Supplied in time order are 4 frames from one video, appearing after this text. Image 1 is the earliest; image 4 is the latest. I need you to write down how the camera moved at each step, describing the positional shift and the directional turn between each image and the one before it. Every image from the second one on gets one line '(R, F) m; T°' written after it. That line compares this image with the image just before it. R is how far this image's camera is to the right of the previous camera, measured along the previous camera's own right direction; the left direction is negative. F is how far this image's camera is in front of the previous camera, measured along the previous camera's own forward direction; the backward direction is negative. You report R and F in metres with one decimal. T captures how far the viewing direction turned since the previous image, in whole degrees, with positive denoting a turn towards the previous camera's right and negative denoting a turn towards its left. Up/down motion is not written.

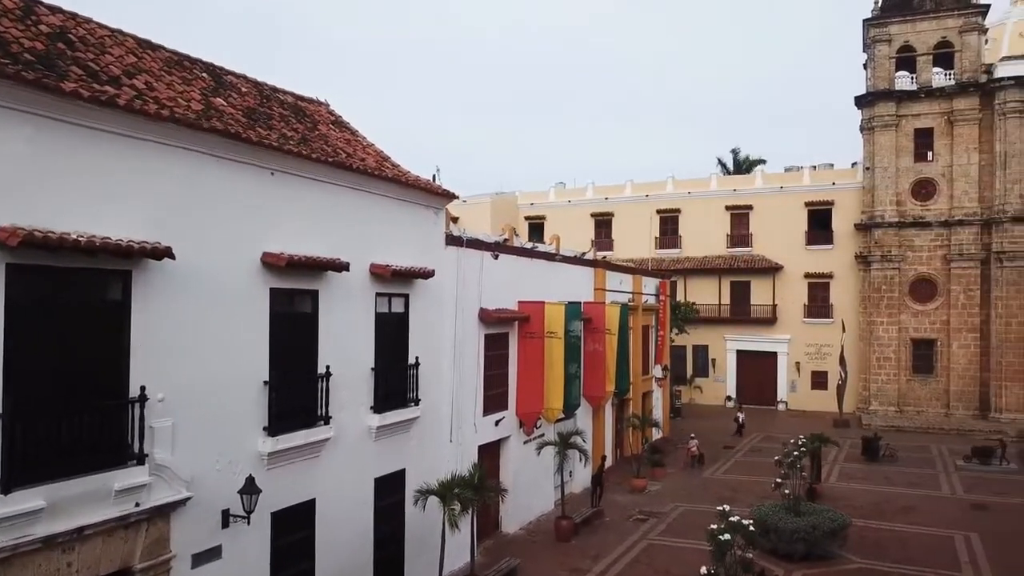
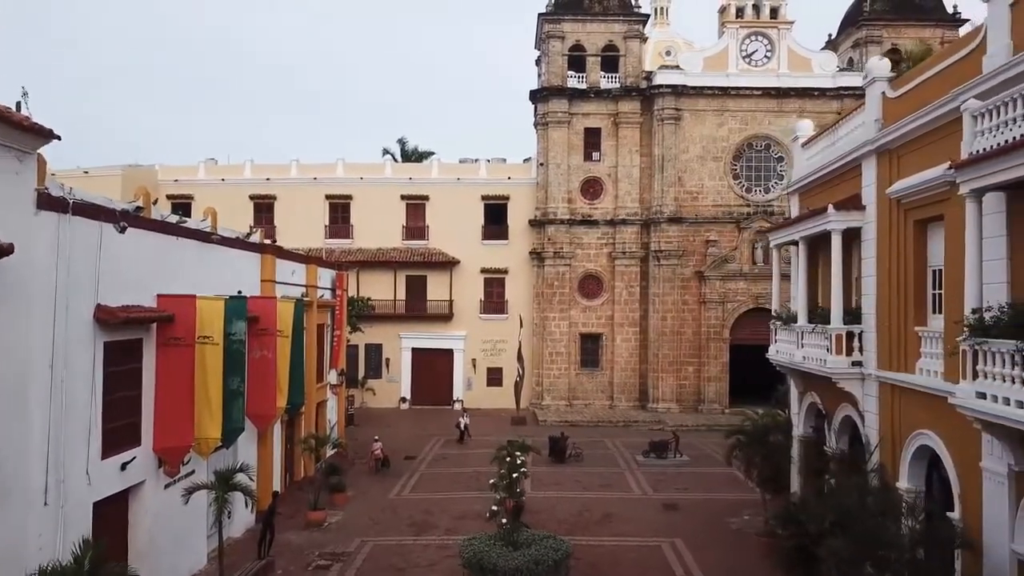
(+0.1, +3.5) m; +24°
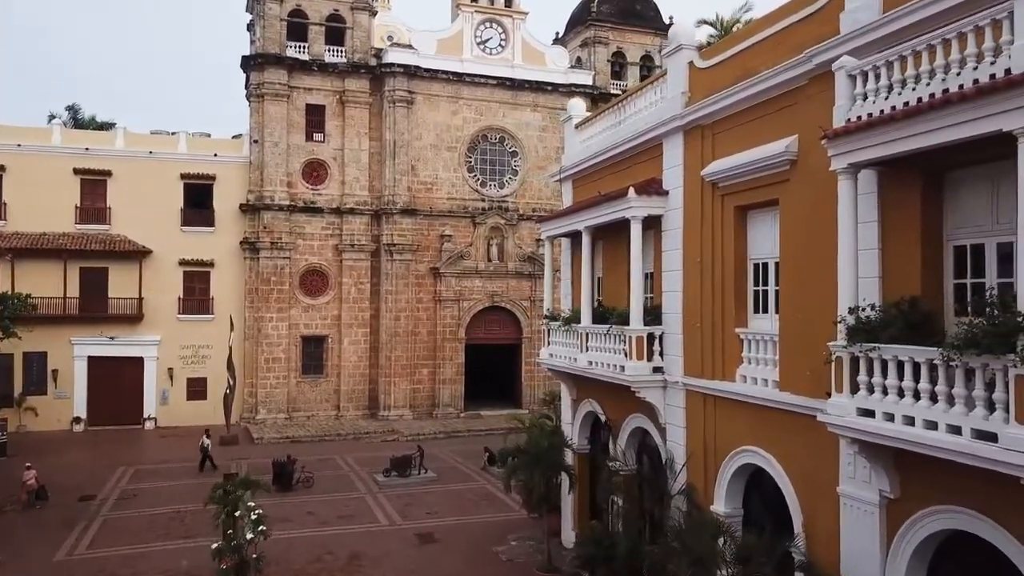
(-0.4, +3.0) m; +21°
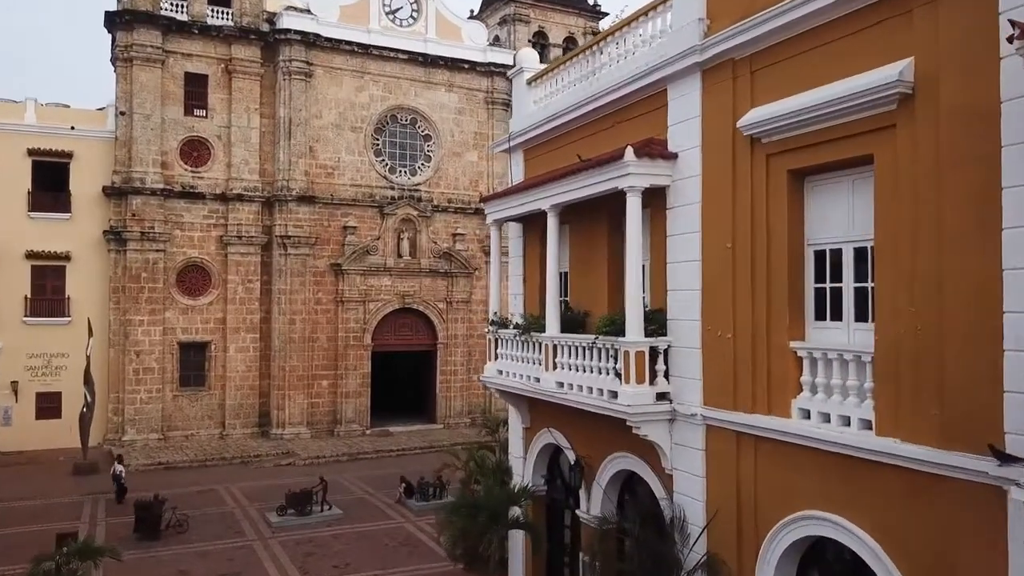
(-0.6, +3.3) m; +7°
